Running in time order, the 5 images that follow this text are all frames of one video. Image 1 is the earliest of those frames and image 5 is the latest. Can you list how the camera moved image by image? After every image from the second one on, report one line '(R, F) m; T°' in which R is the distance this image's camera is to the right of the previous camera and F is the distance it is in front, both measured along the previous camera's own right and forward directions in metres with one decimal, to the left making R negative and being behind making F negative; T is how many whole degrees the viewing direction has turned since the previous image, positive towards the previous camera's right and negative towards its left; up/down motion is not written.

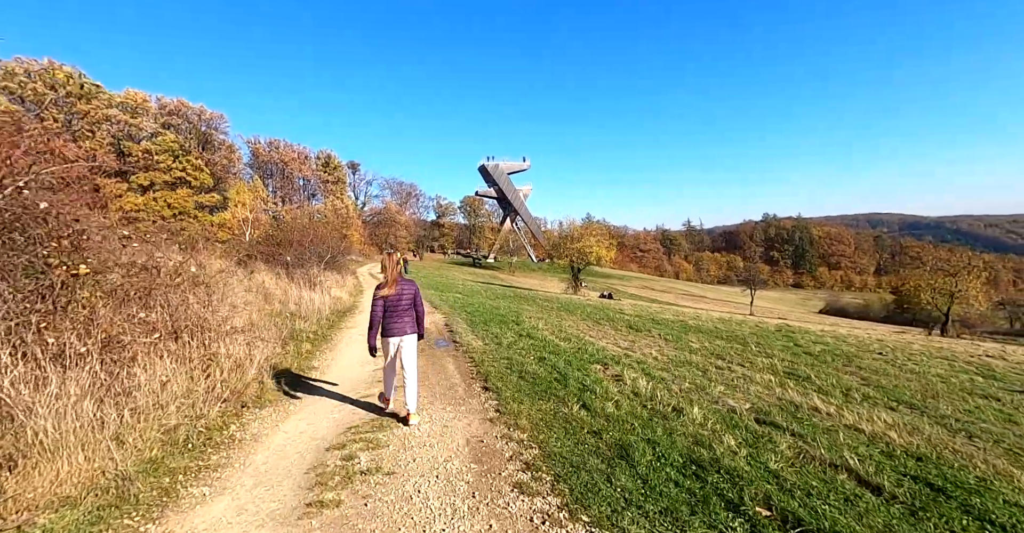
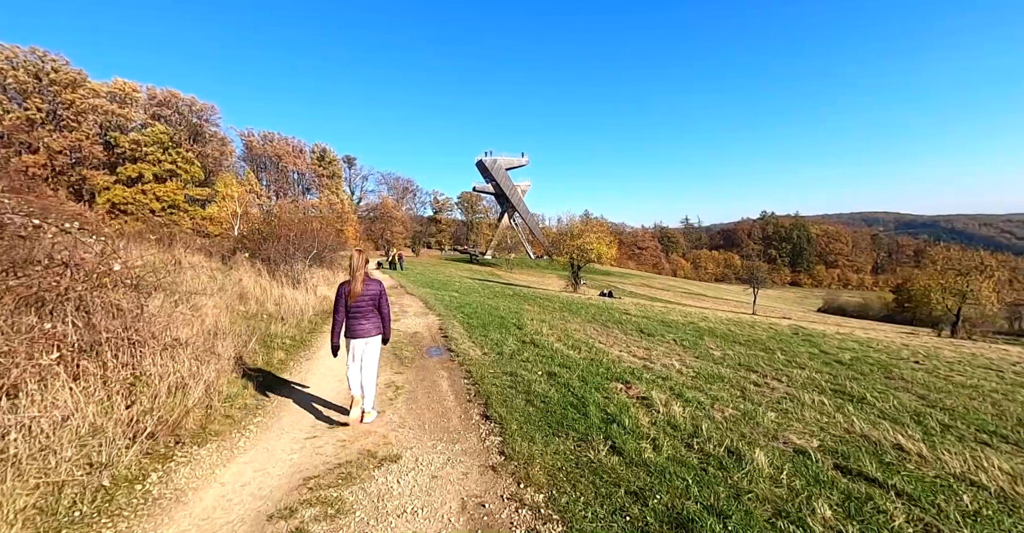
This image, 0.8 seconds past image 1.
(-0.1, +1.2) m; 0°
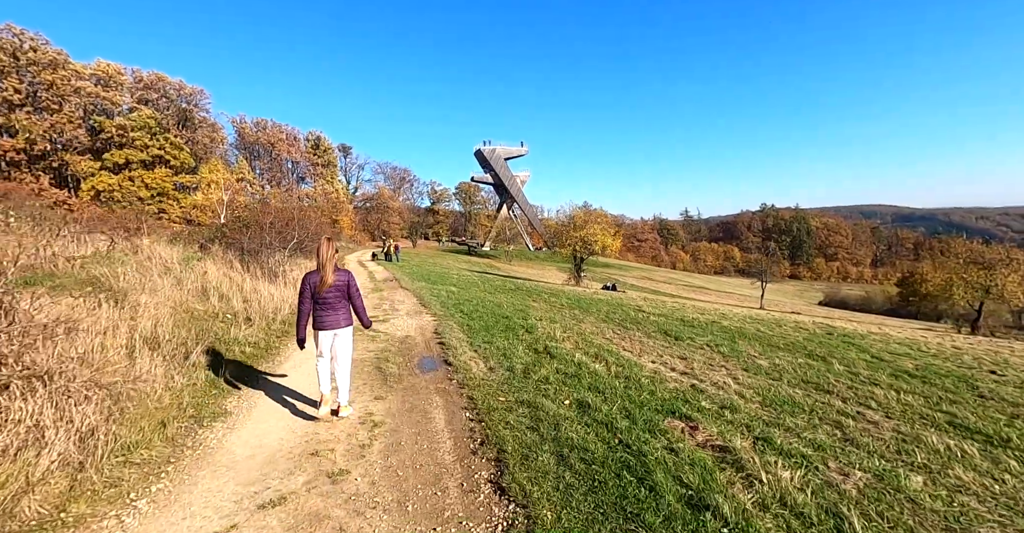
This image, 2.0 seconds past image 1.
(-0.2, +1.8) m; 0°
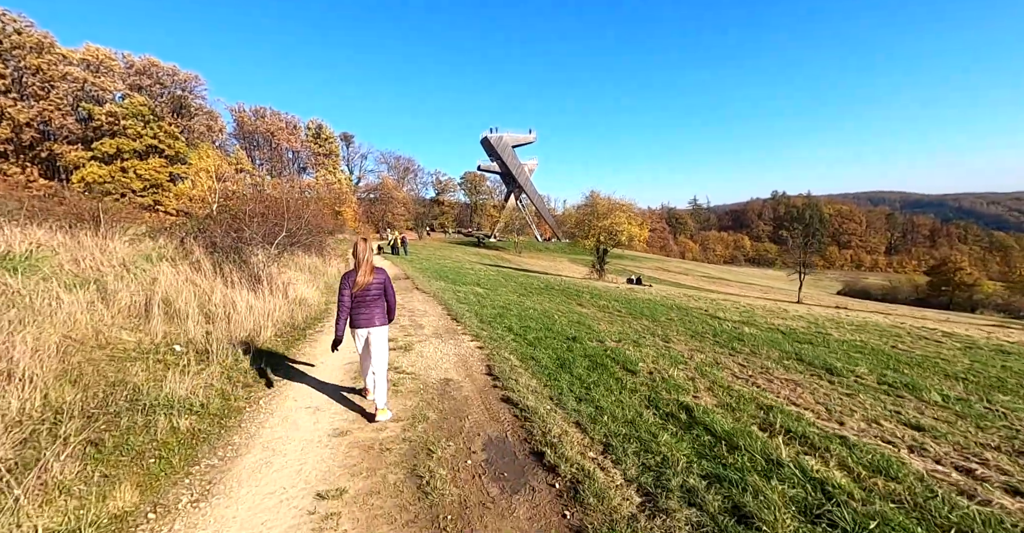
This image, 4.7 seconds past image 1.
(-1.3, +3.6) m; -1°
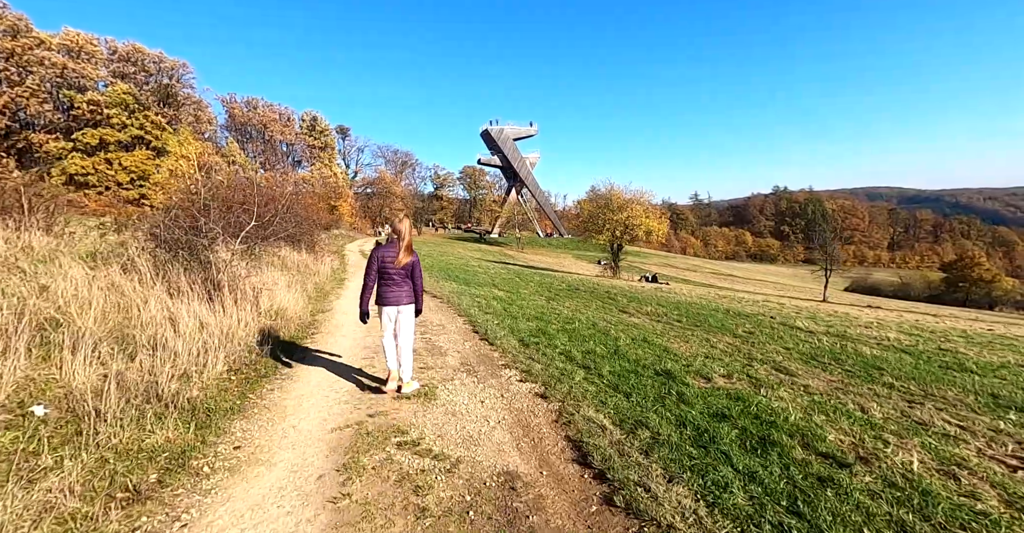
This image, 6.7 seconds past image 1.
(-1.0, +3.0) m; 0°
